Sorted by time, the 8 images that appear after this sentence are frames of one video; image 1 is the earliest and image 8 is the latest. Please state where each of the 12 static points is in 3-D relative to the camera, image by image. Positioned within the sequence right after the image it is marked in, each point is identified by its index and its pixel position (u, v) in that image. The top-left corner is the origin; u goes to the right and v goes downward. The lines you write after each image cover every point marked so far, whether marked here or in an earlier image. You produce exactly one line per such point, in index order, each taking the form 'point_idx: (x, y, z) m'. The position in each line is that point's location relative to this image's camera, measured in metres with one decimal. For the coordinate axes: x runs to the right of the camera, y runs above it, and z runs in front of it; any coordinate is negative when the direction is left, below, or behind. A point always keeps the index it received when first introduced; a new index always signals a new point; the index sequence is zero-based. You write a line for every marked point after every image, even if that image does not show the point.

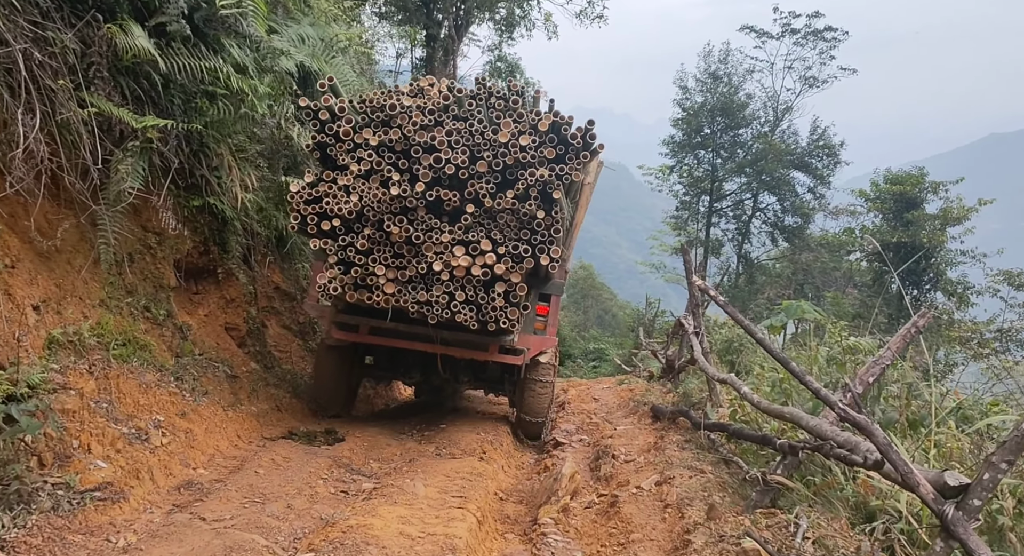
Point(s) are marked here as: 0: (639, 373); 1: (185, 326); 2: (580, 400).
0: (+2.5, -1.9, +17.1) m
1: (-2.9, -0.4, +7.7) m
2: (+1.0, -1.8, +12.8) m
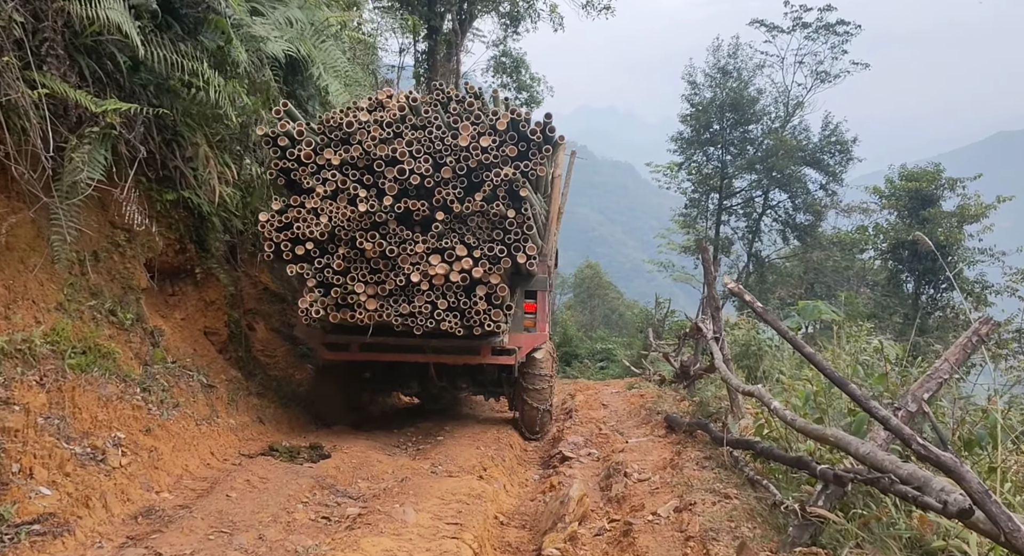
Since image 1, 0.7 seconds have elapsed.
0: (+2.6, -1.9, +16.4) m
1: (-2.9, -0.4, +7.1) m
2: (+1.0, -1.8, +12.1) m
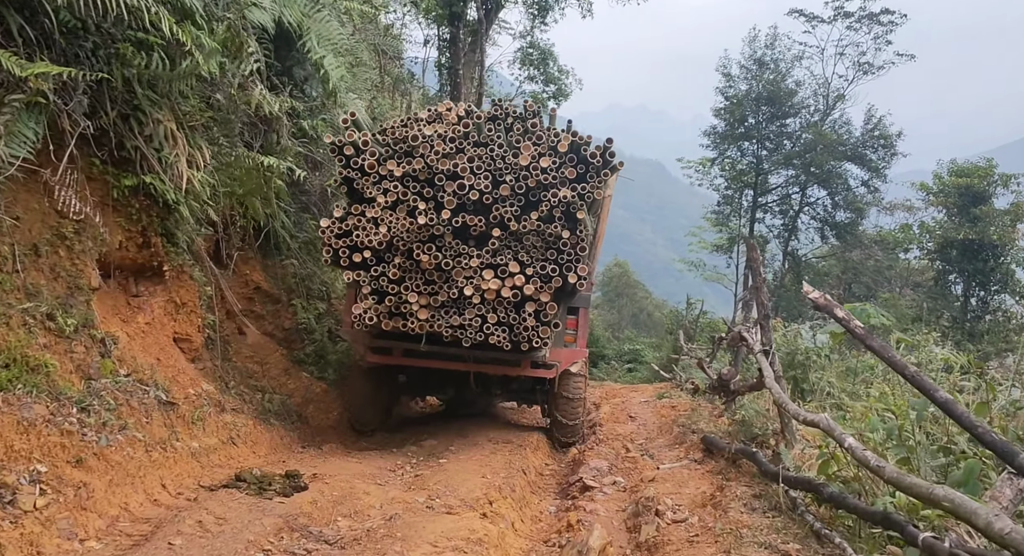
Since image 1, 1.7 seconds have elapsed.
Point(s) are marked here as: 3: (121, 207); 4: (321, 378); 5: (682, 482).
0: (+2.9, -1.9, +15.2) m
1: (-2.8, -0.4, +6.1) m
2: (+1.3, -1.8, +11.0) m
3: (-2.9, +0.5, +6.5) m
4: (-2.2, -1.1, +10.0) m
5: (+1.3, -1.6, +6.8) m
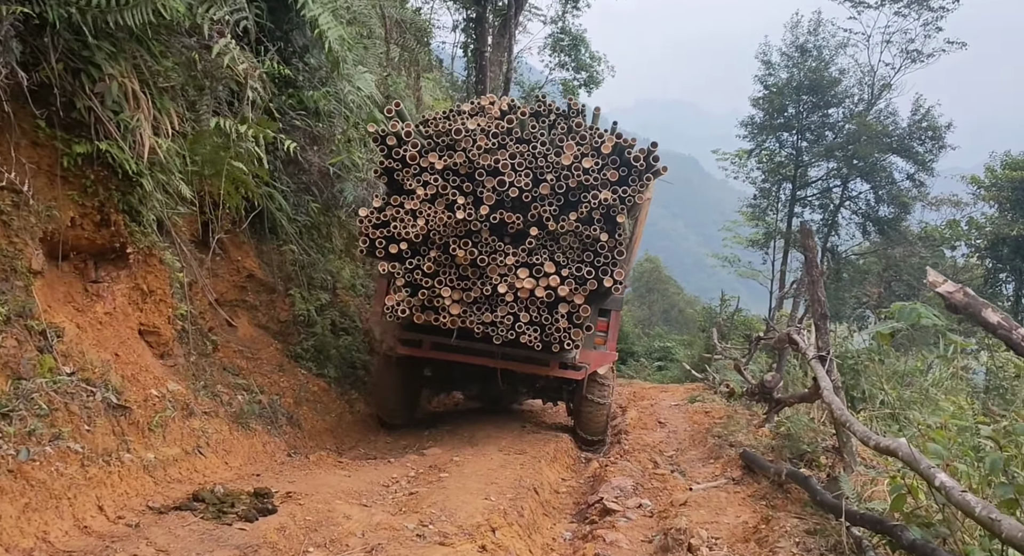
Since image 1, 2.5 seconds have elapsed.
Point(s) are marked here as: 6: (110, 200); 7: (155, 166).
0: (+3.3, -1.8, +14.2) m
1: (-2.7, -0.3, +5.2) m
2: (+1.5, -1.7, +10.0) m
3: (-2.8, +0.6, +5.6) m
4: (-2.0, -1.0, +9.1) m
5: (+1.4, -1.5, +5.8) m
6: (-2.7, +0.5, +6.0) m
7: (-2.6, +0.8, +6.3) m
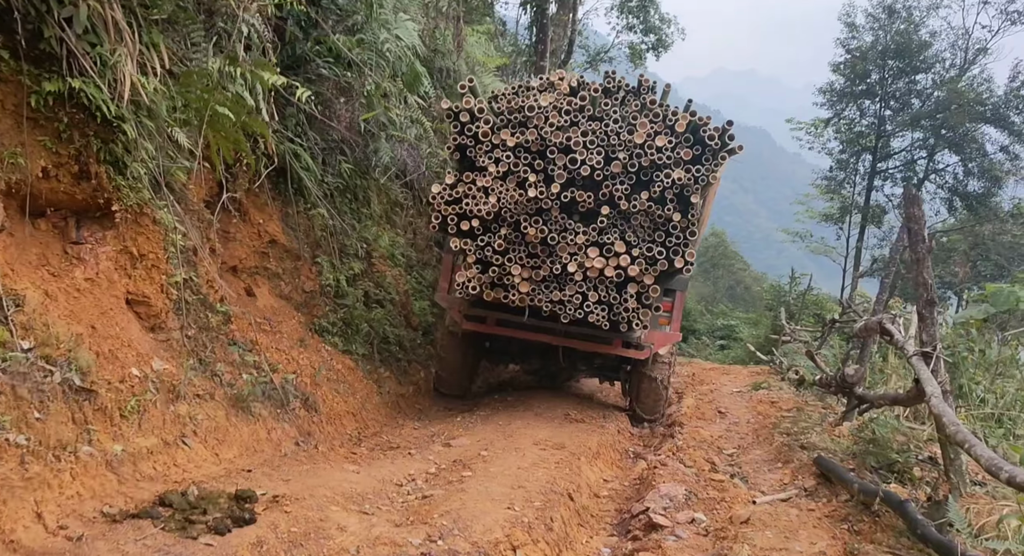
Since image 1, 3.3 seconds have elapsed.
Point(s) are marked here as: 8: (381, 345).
0: (+4.0, -1.4, +13.1) m
1: (-2.6, -0.1, +4.5) m
2: (+1.9, -1.4, +9.0) m
3: (-2.6, +0.9, +4.9) m
4: (-1.6, -0.7, +8.4) m
5: (+1.5, -1.4, +4.8) m
6: (-2.5, +0.7, +5.2) m
7: (-2.3, +1.0, +5.5) m
8: (-1.3, -0.7, +9.0) m
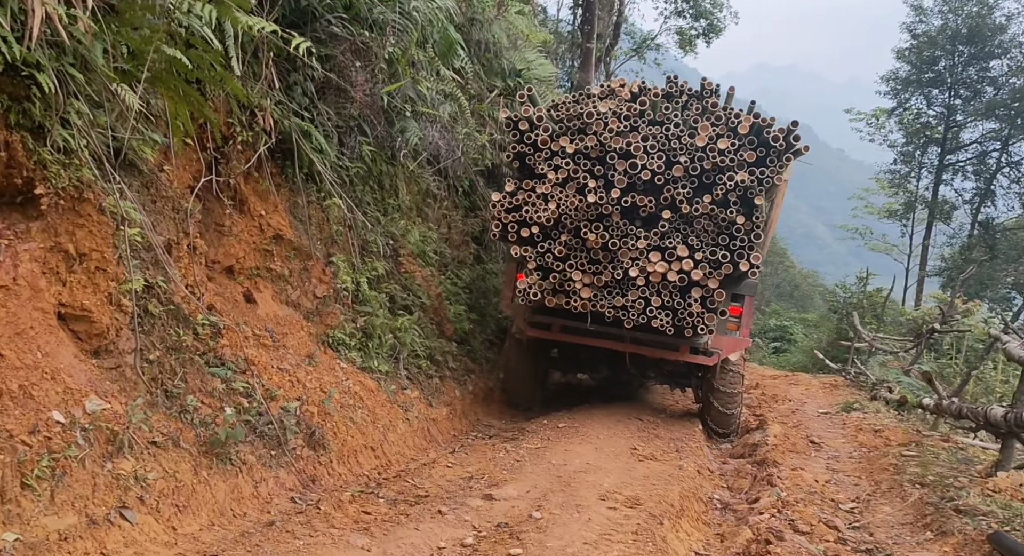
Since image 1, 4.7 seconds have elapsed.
0: (+4.7, -1.4, +11.4) m
1: (-2.3, -0.1, +3.1) m
2: (+2.4, -1.5, +7.4) m
3: (-2.3, +0.8, +3.5) m
4: (-1.2, -0.7, +6.9) m
5: (+1.8, -1.4, +3.3) m
6: (-2.2, +0.7, +3.8) m
7: (-2.0, +1.0, +4.1) m
8: (-0.9, -0.7, +7.5) m
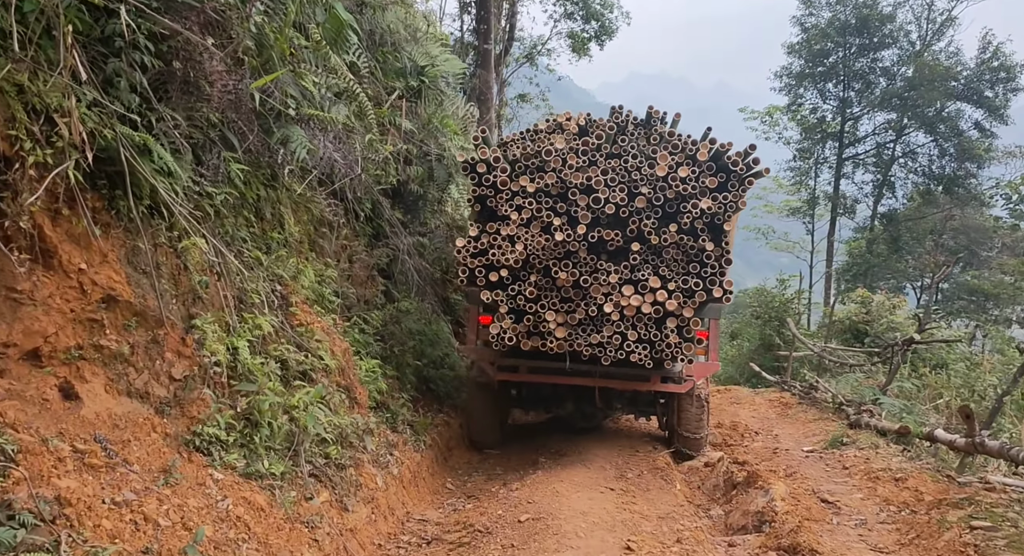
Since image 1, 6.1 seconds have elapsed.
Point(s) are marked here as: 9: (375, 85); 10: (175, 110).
0: (+3.8, -1.5, +10.0) m
1: (-2.2, -0.5, +1.0) m
2: (+2.0, -1.6, +5.8) m
3: (-2.3, +0.4, +1.4) m
4: (-1.5, -1.1, +4.9) m
5: (+2.0, -1.6, +1.7) m
6: (-2.2, +0.3, +1.7) m
7: (-2.1, +0.6, +2.1) m
8: (-1.3, -1.1, +5.6) m
9: (-1.4, +1.9, +8.8) m
10: (-2.0, +1.0, +5.2) m
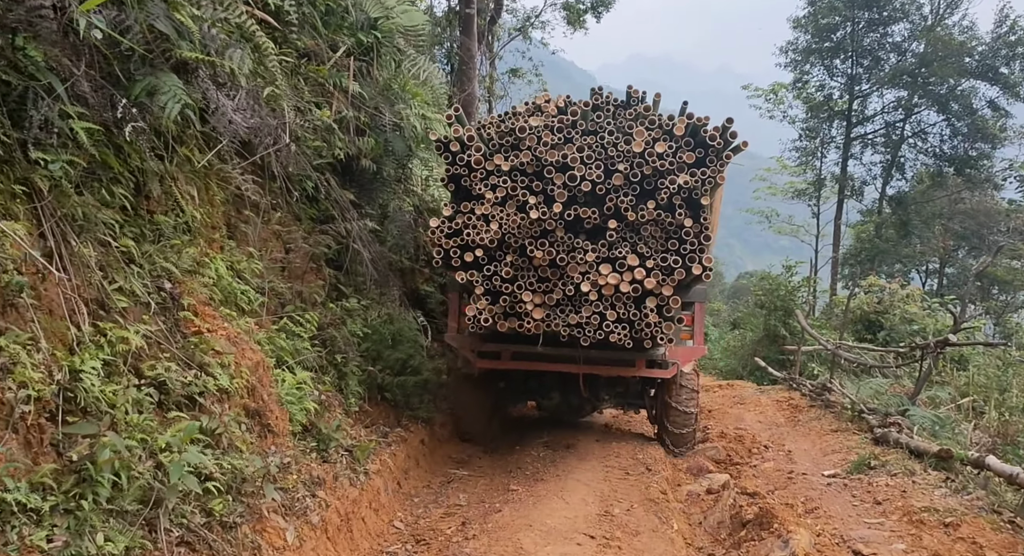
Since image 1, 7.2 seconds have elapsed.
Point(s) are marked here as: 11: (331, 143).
0: (+3.5, -1.5, +8.6) m
1: (-2.5, -0.6, -0.4) m
2: (+1.8, -1.6, +4.4) m
3: (-2.6, +0.4, 0.0) m
4: (-1.7, -1.1, +3.5) m
5: (+1.7, -1.6, +0.3) m
6: (-2.5, +0.2, +0.3) m
7: (-2.4, +0.6, +0.6) m
8: (-1.5, -1.1, +4.2) m
9: (-1.6, +2.0, +7.3) m
10: (-2.3, +1.0, +3.7) m
11: (-1.5, +1.2, +7.5) m
